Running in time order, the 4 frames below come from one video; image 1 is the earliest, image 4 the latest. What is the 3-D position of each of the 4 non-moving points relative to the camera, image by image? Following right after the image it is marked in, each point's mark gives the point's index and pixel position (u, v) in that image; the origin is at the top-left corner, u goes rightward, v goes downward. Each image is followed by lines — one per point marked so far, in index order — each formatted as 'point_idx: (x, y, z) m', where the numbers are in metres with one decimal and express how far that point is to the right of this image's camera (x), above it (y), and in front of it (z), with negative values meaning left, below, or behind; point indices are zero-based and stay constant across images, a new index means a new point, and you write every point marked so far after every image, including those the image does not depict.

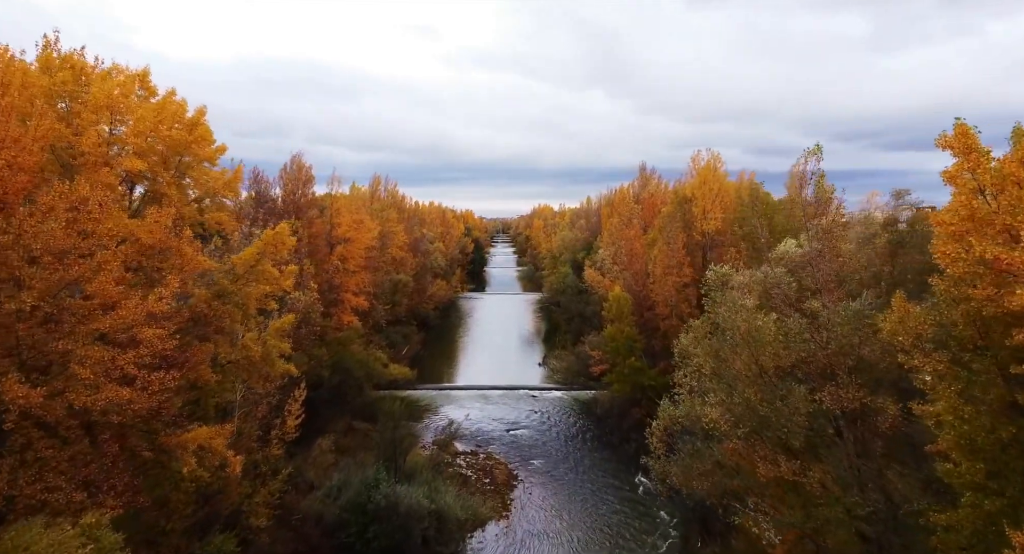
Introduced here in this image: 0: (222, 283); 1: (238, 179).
0: (-6.4, -0.1, +15.1) m
1: (-6.4, +2.3, +16.1) m
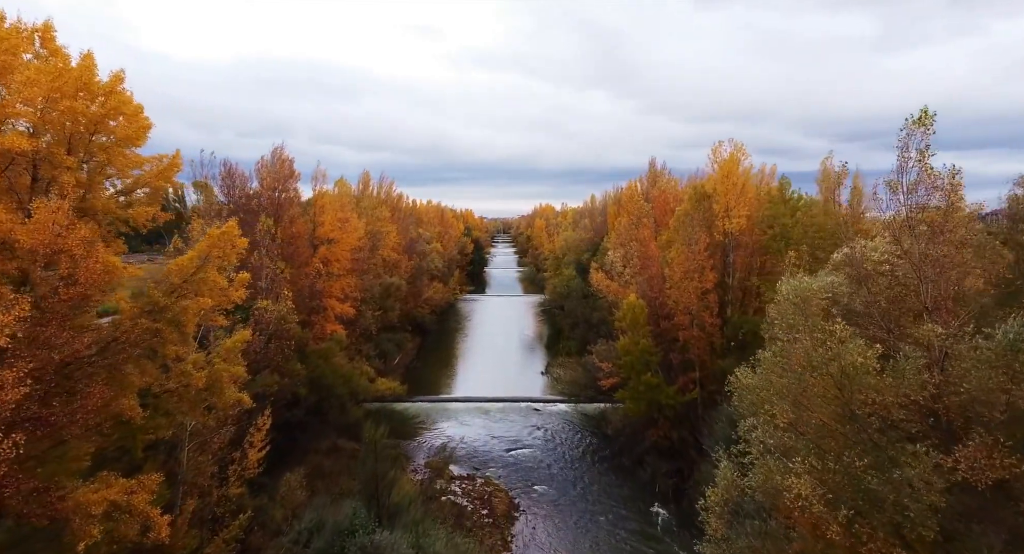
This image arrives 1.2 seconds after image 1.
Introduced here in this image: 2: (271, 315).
0: (-6.4, -0.3, +12.1) m
1: (-6.4, +2.1, +13.1) m
2: (-6.9, -1.1, +19.6) m
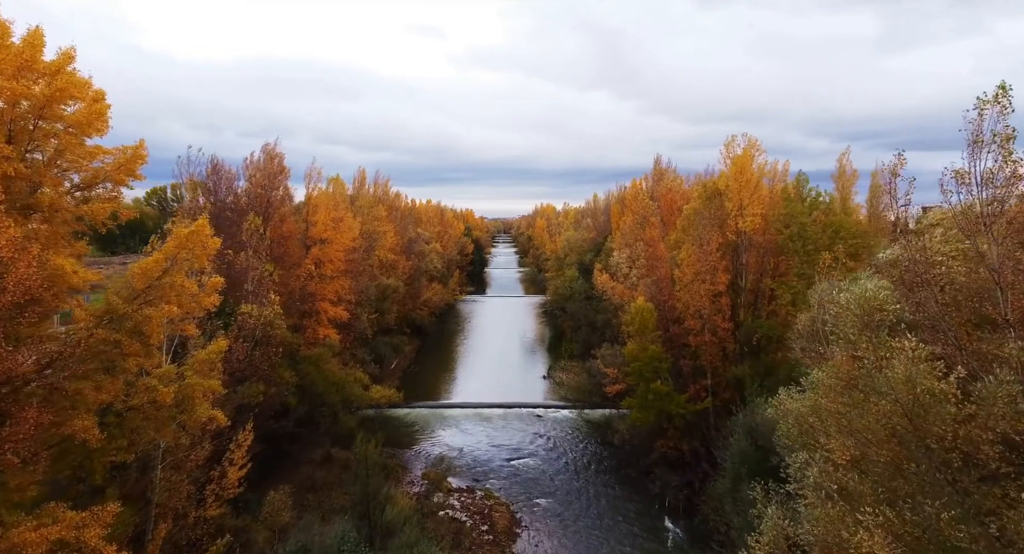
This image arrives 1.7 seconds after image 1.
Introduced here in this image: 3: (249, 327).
0: (-6.3, -0.4, +10.8) m
1: (-6.3, +2.1, +11.8) m
2: (-6.9, -1.2, +18.2) m
3: (-7.2, -1.4, +18.6) m
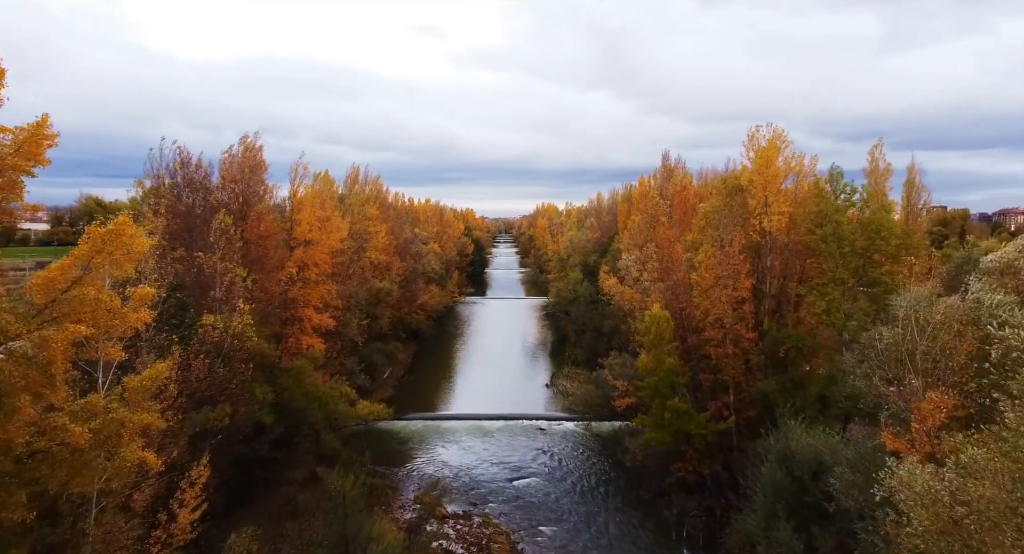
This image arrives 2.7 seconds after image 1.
0: (-6.3, -0.5, +8.4) m
1: (-6.3, +1.9, +9.4) m
2: (-6.9, -1.3, +15.9) m
3: (-7.2, -1.5, +16.3) m
